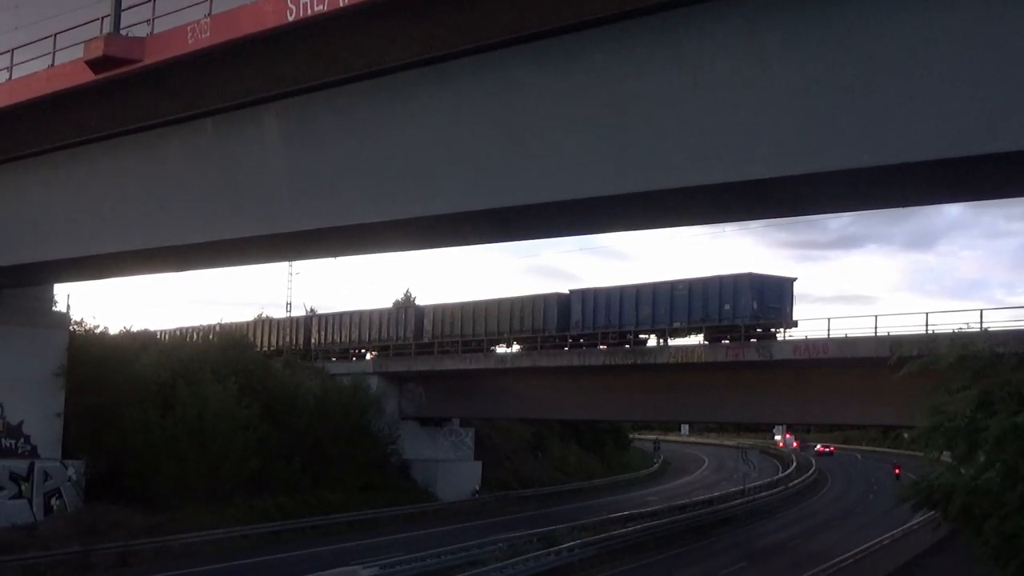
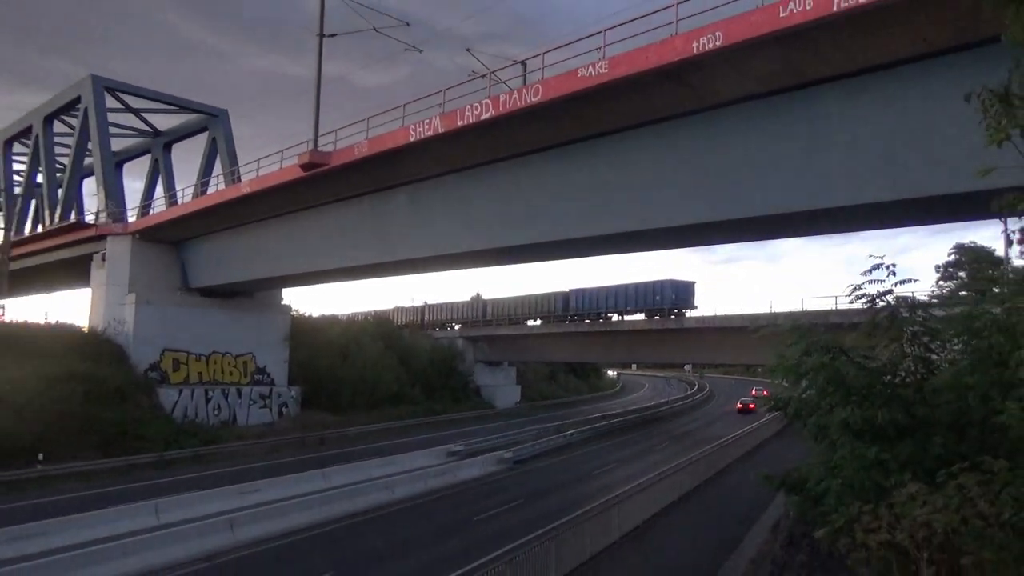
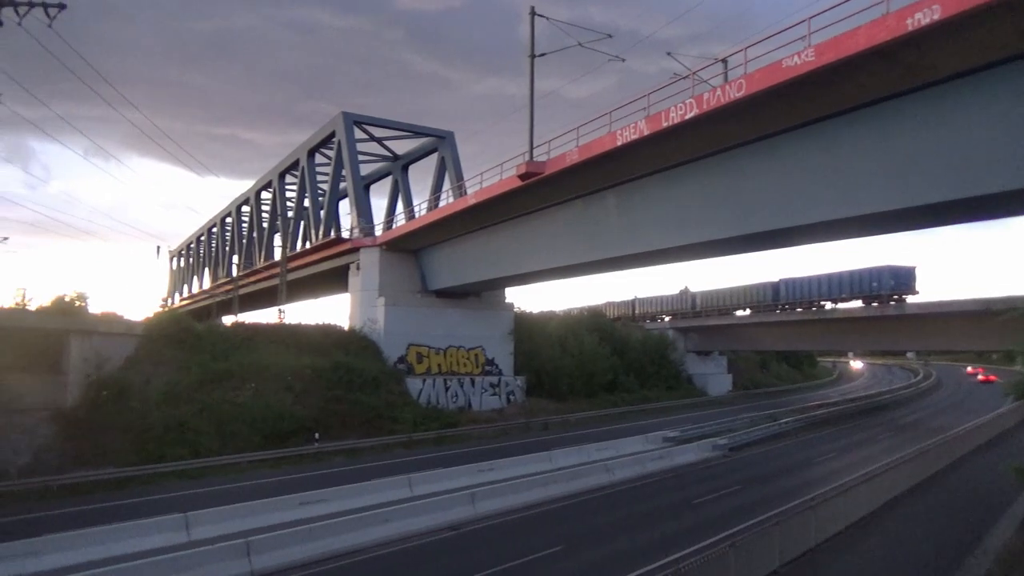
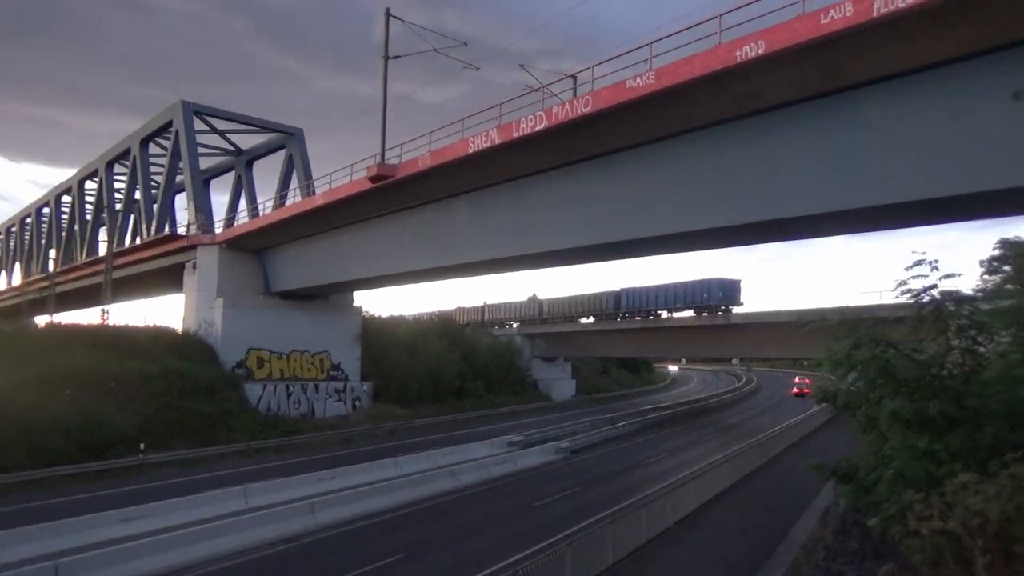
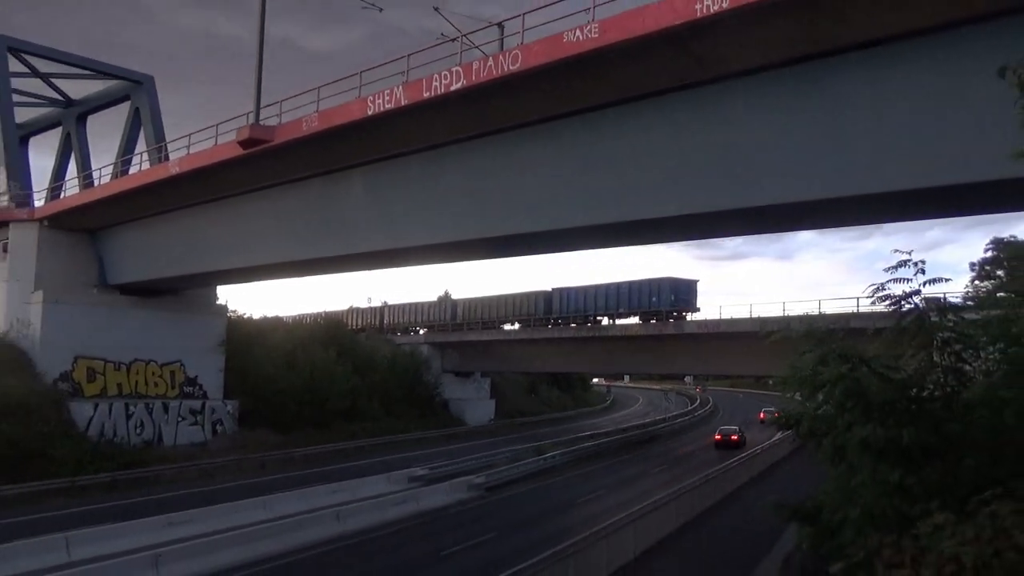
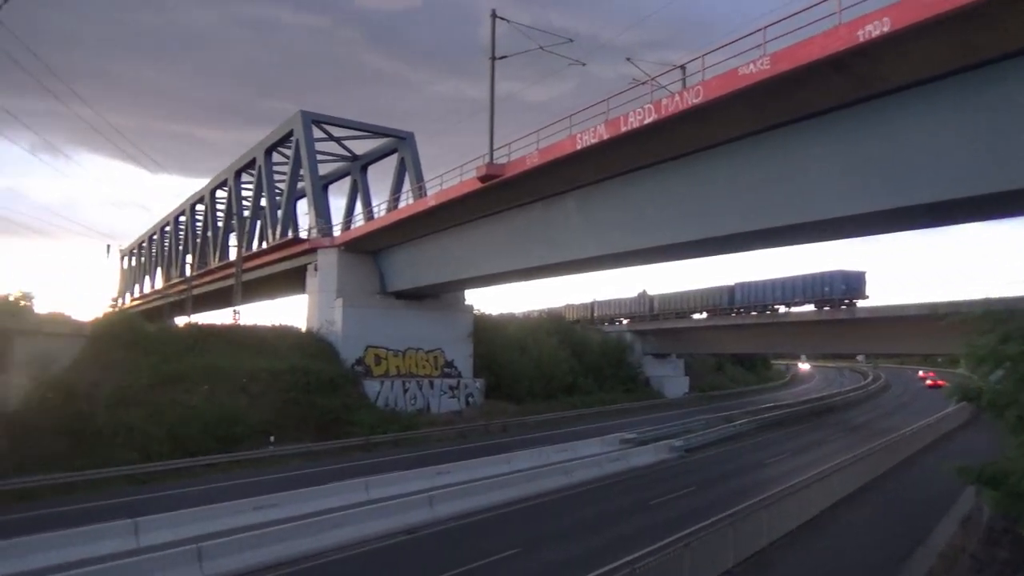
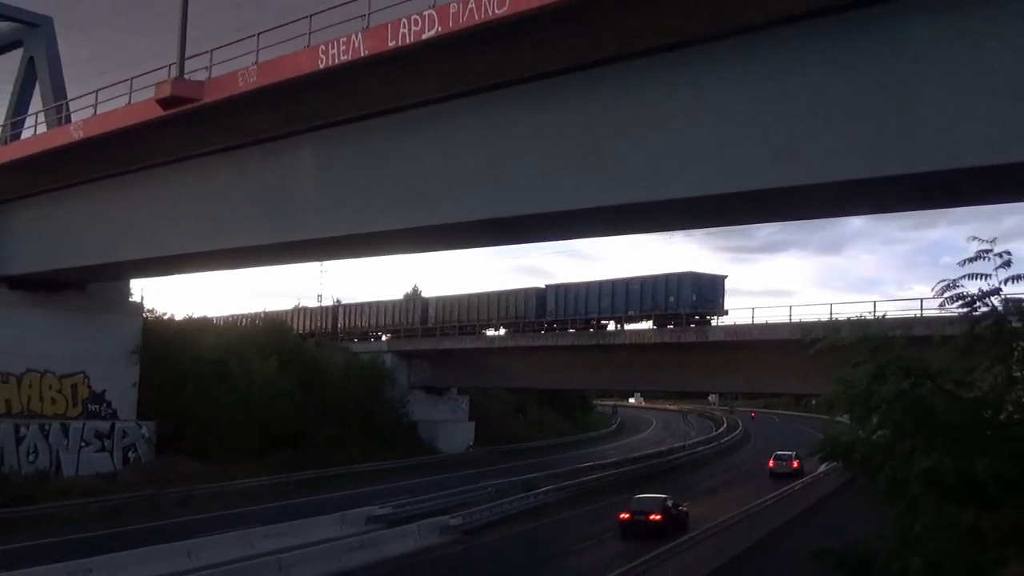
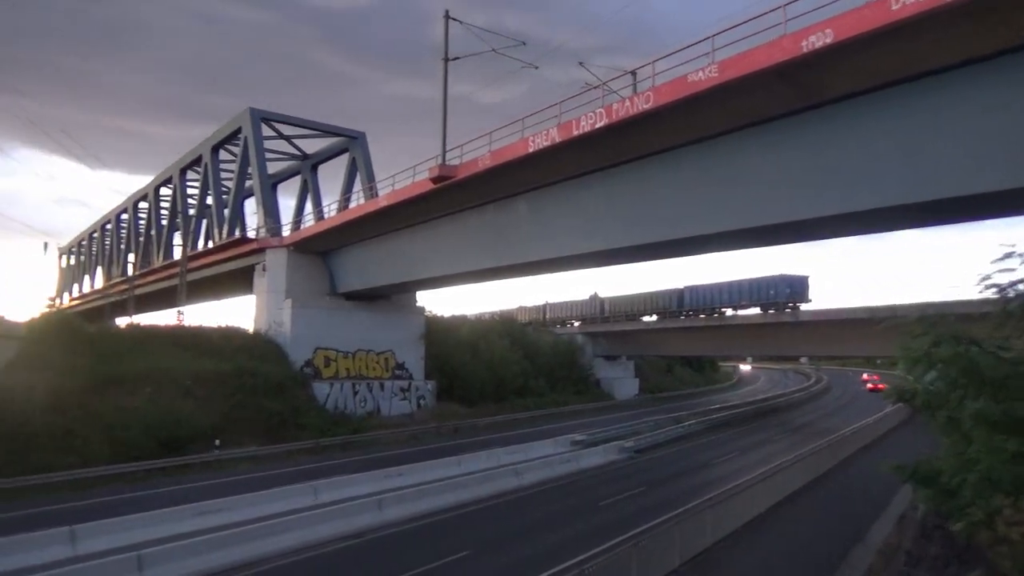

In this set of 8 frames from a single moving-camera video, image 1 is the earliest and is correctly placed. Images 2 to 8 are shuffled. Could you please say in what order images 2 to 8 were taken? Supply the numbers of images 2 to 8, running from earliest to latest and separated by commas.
7, 5, 2, 4, 8, 6, 3
